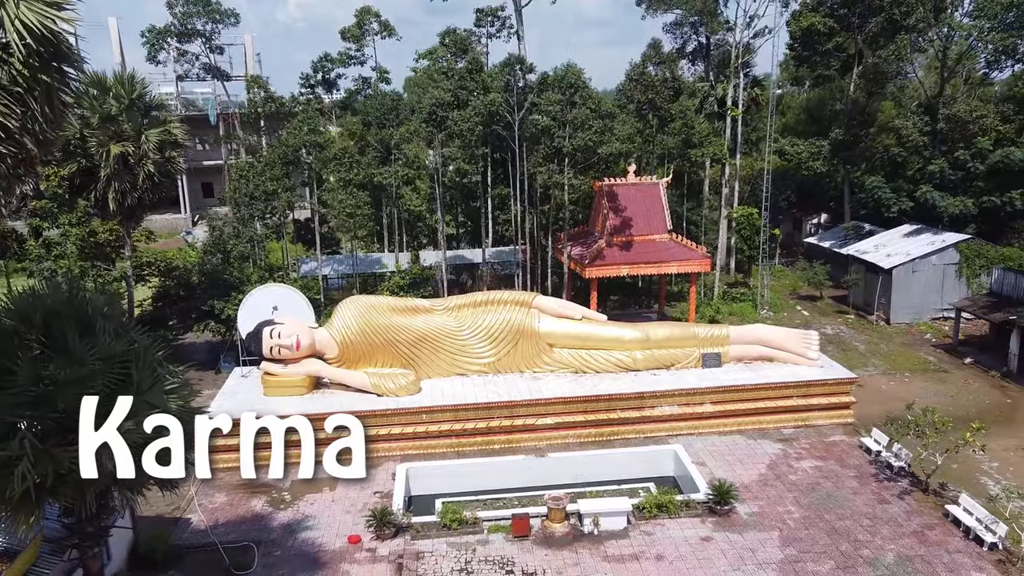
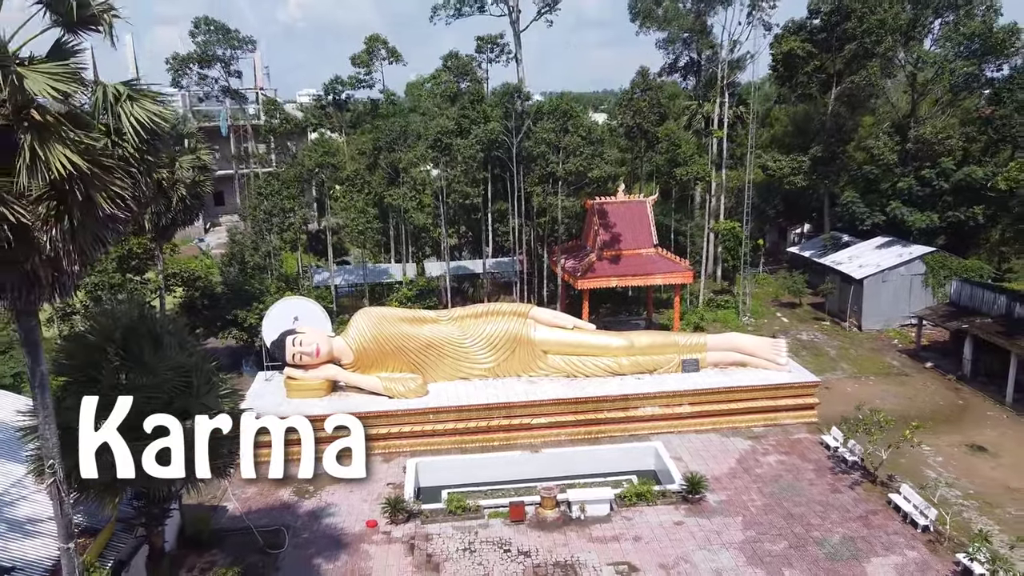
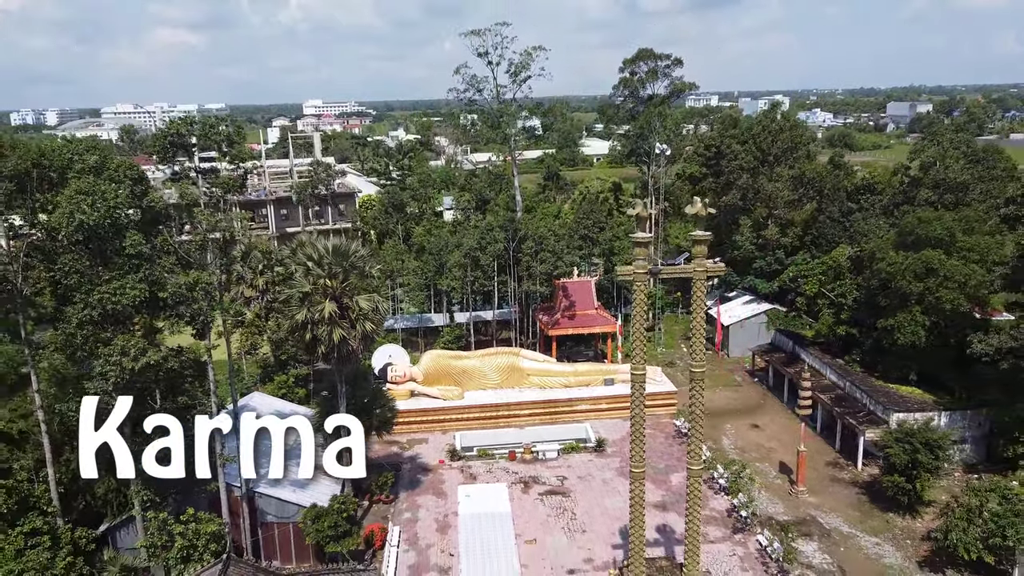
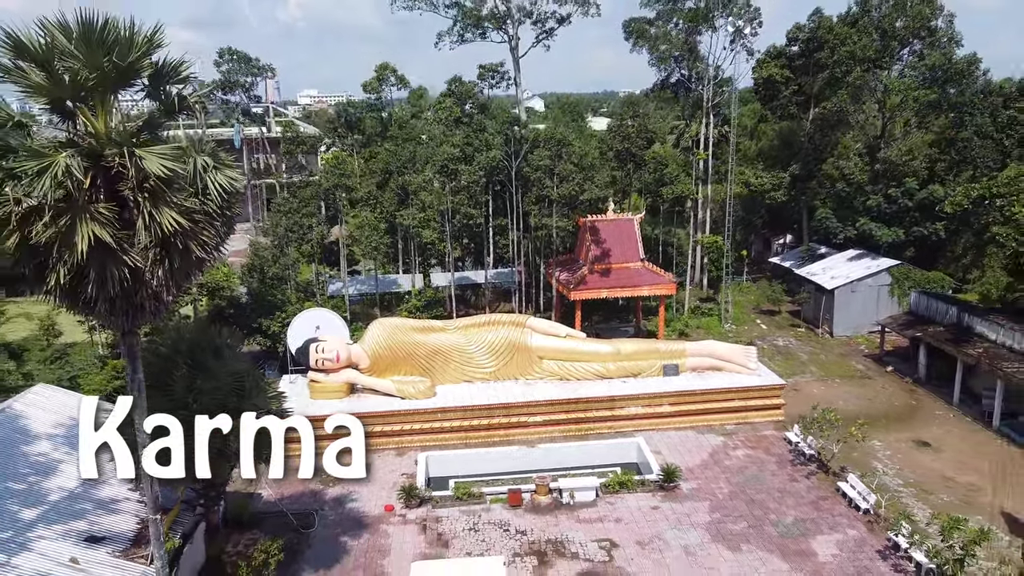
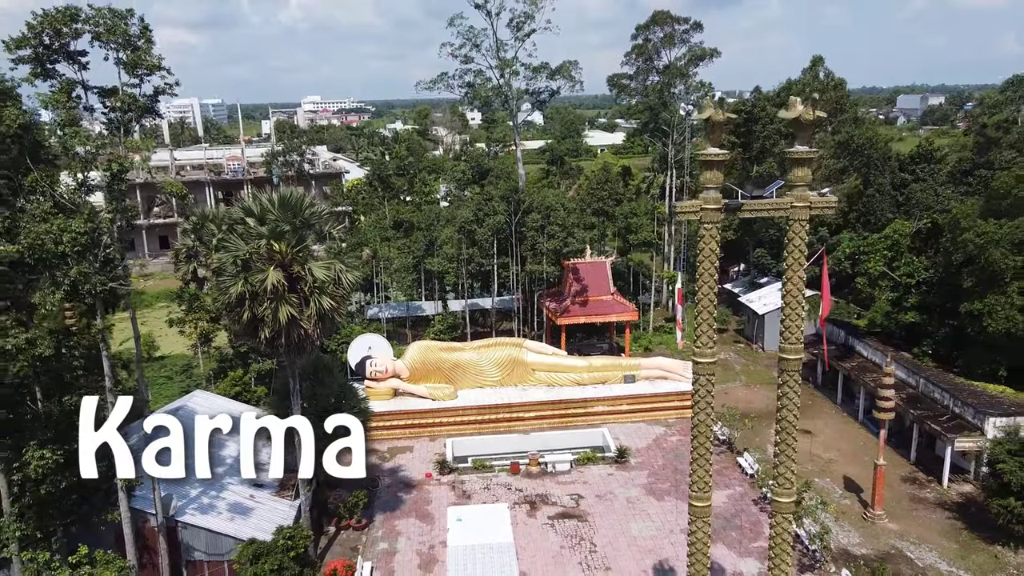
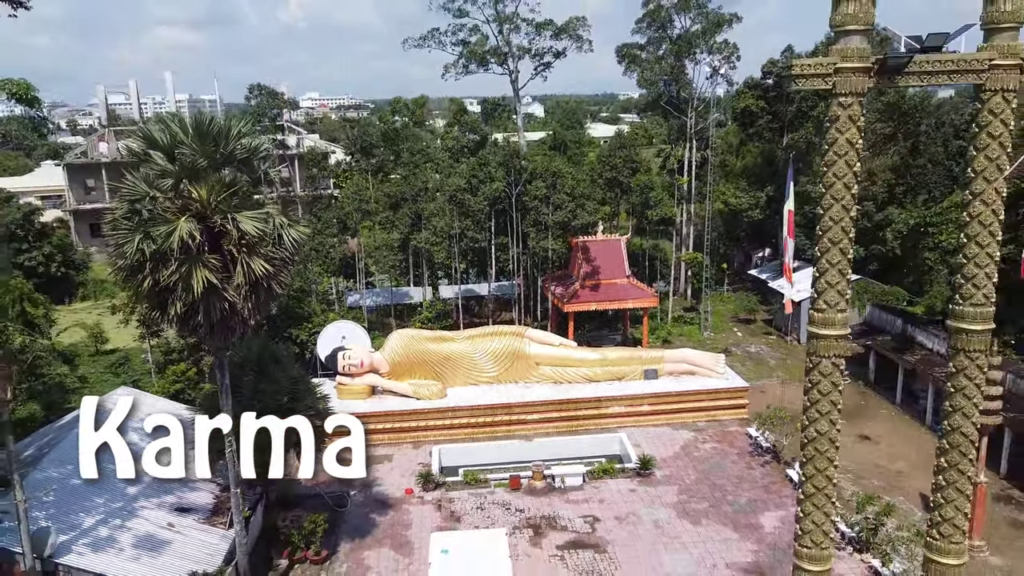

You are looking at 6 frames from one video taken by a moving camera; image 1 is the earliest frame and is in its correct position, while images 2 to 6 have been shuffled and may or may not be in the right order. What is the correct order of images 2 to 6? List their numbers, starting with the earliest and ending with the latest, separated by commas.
2, 4, 6, 5, 3
